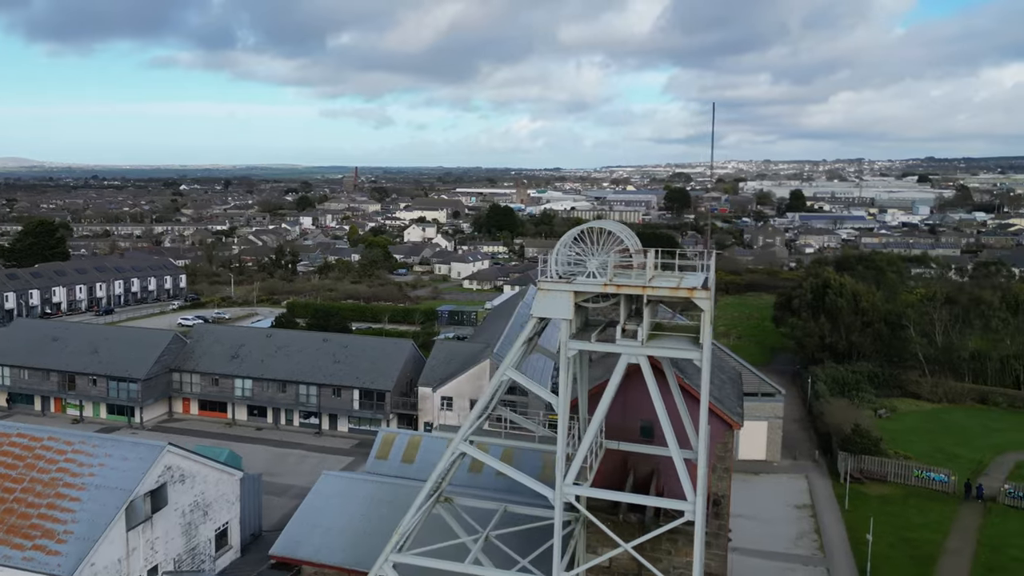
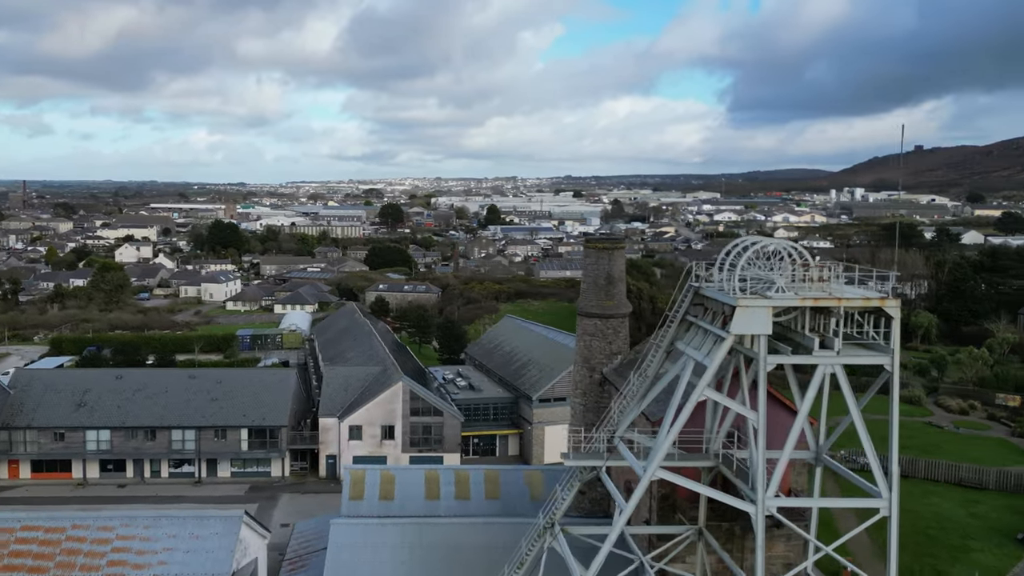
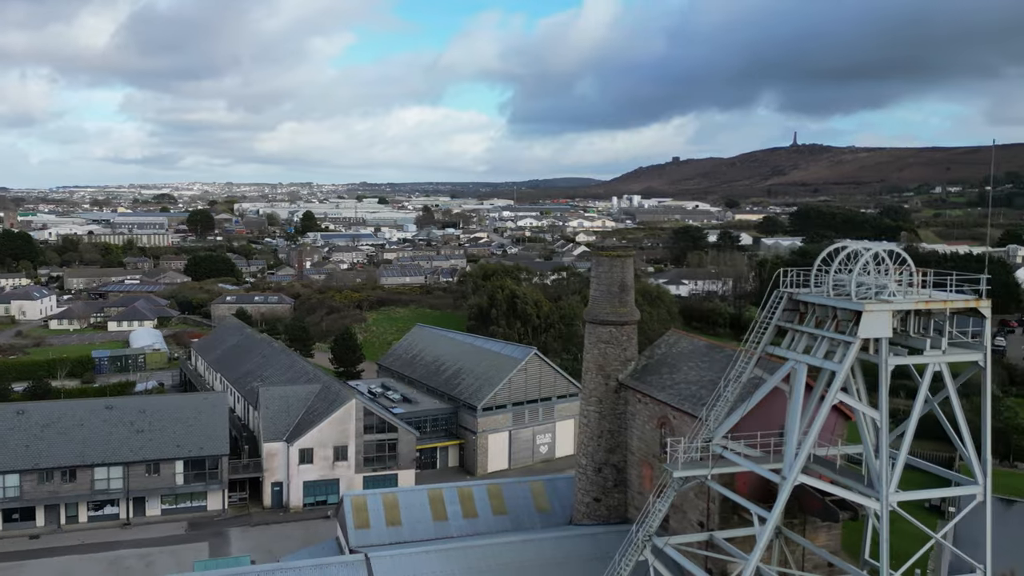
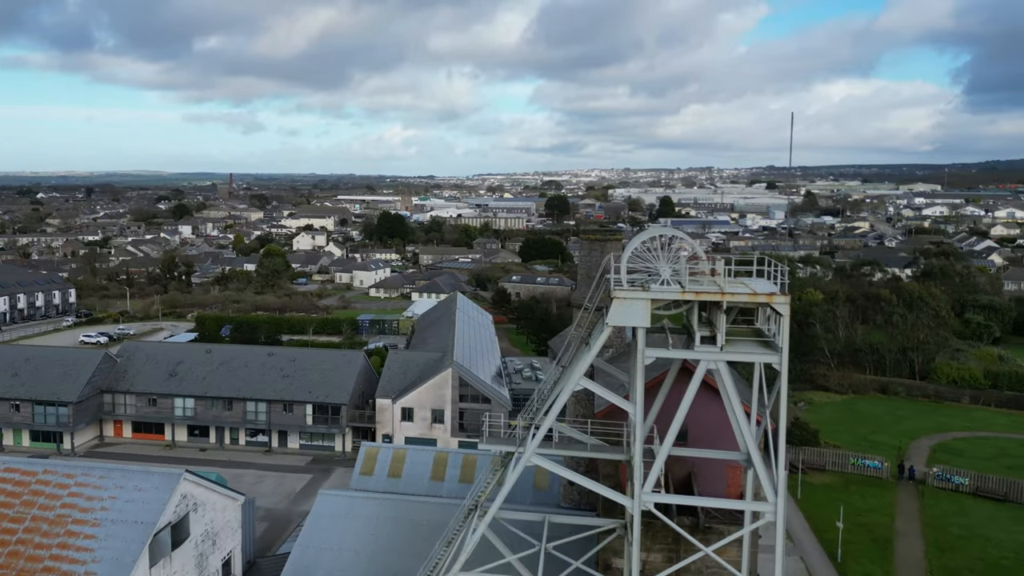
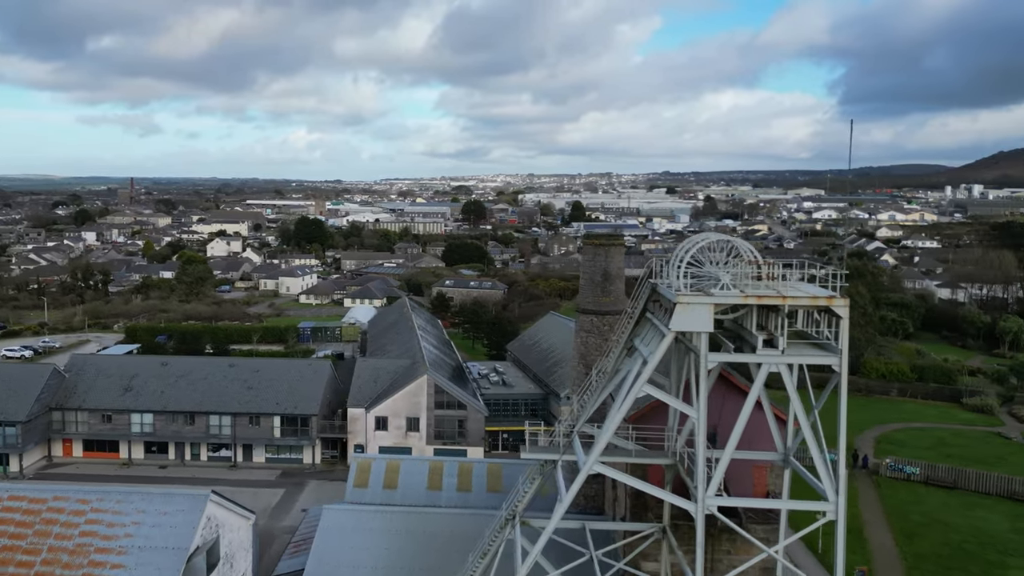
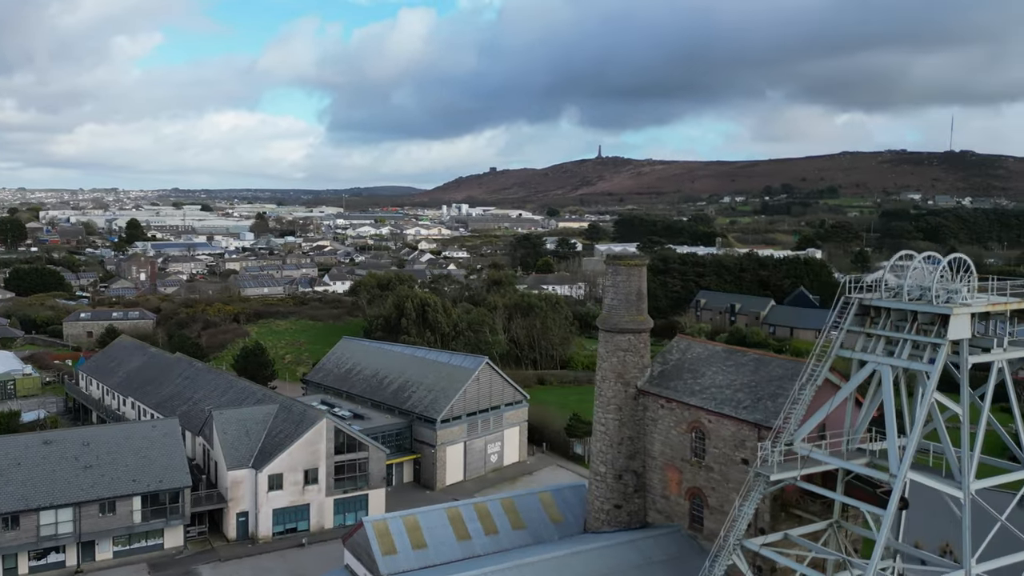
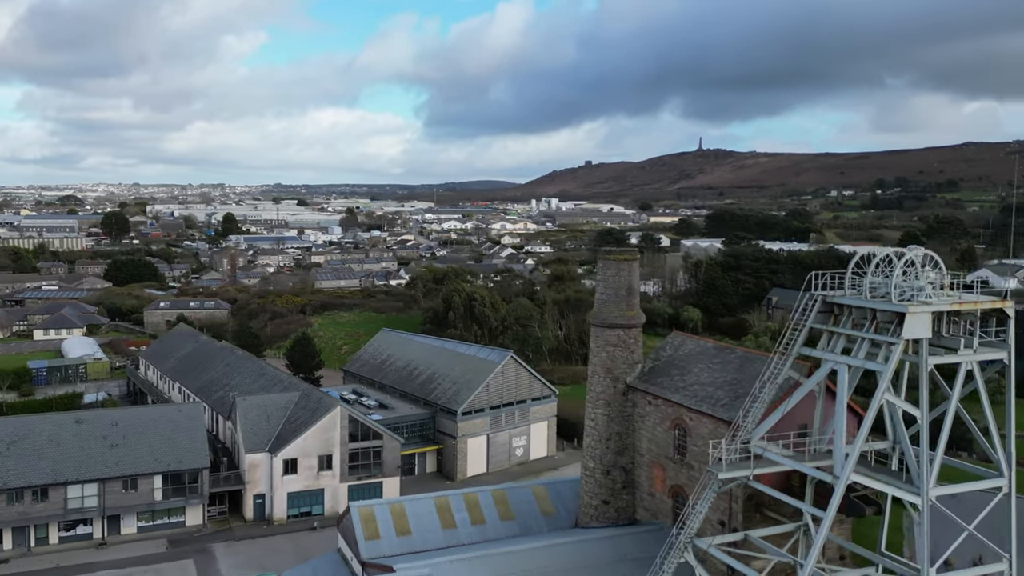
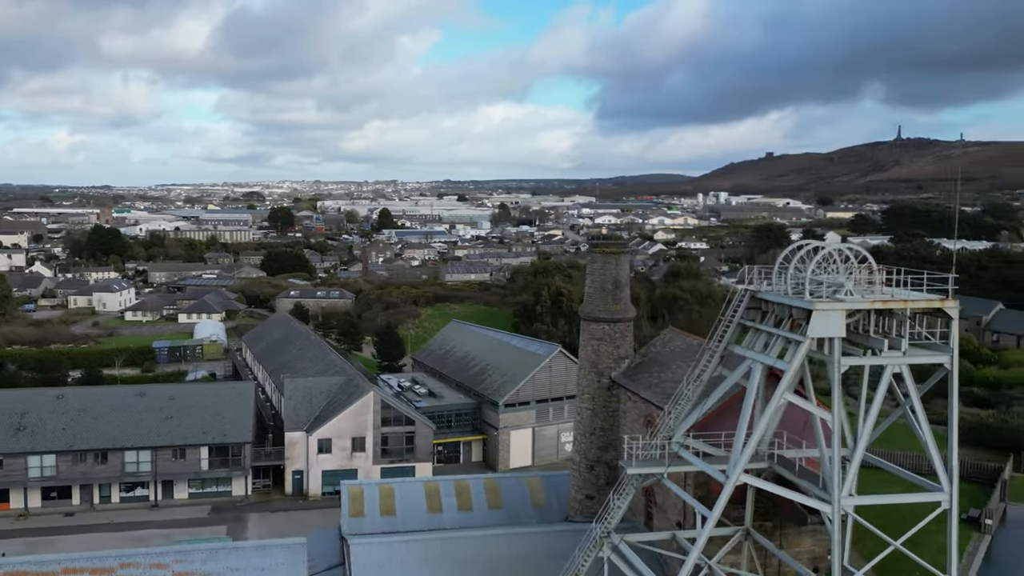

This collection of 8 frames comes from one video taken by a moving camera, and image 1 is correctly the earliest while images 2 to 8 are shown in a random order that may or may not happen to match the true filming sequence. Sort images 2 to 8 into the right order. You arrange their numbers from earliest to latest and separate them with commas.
4, 5, 2, 8, 3, 7, 6
